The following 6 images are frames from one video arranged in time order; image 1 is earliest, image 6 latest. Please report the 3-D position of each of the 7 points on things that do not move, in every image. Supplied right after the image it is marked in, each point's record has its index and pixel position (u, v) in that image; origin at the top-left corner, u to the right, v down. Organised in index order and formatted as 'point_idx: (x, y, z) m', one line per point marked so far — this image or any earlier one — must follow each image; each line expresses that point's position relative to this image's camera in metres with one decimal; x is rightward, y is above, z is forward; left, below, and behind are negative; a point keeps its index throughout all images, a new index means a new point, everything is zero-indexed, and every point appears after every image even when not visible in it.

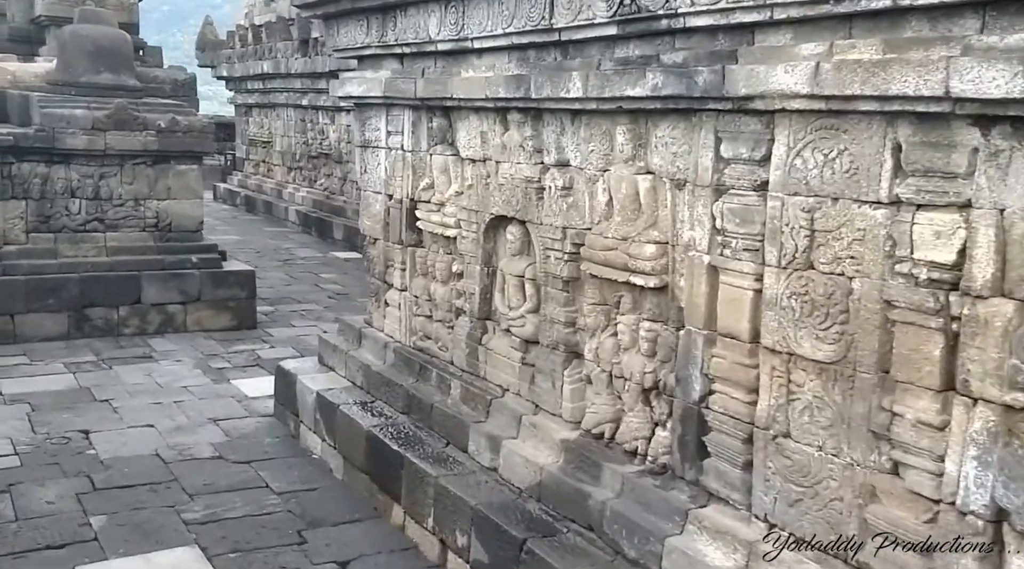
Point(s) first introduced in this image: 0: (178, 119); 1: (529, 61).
0: (-2.4, +1.2, +7.3) m
1: (+0.1, +0.8, +3.6) m
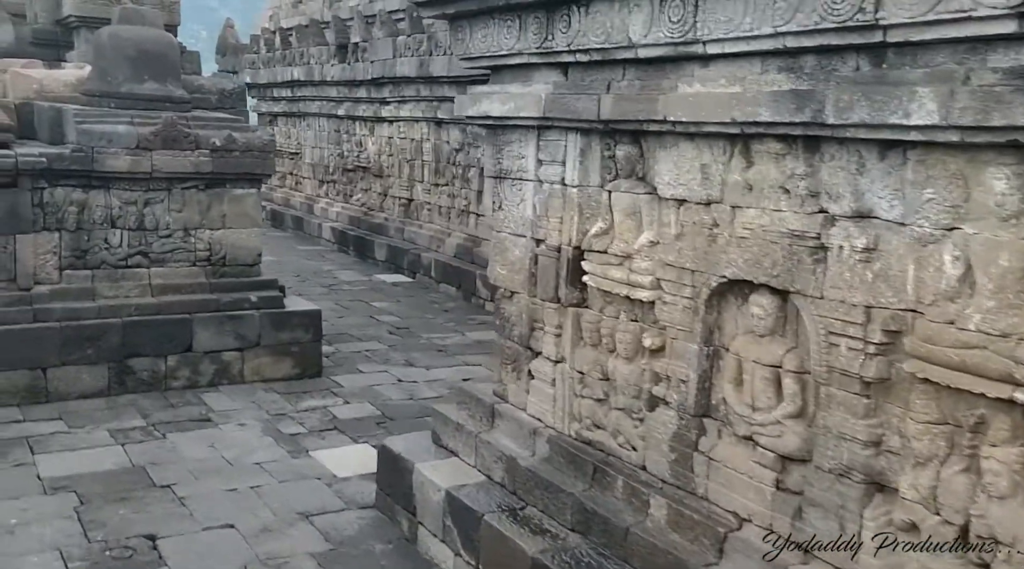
0: (-1.7, +0.9, +6.3) m
1: (+0.7, +0.5, +2.6) m
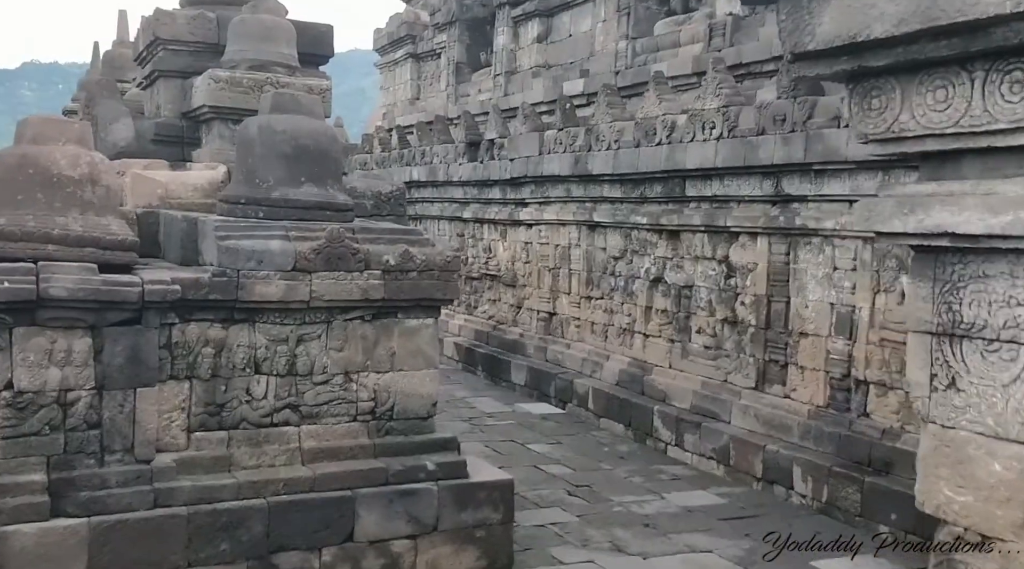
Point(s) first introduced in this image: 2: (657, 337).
0: (-0.5, +0.2, +4.8) m
1: (+1.7, +0.1, +1.0) m
2: (+1.2, -0.4, +8.2) m
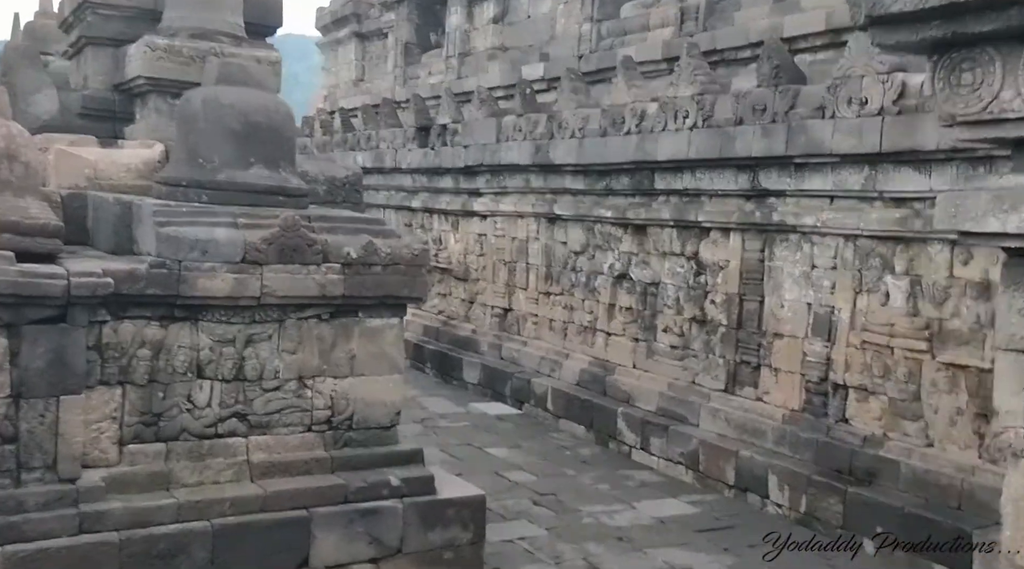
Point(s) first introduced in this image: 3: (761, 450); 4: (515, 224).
0: (-0.6, +0.2, +4.3) m
1: (+1.8, +0.1, +0.6) m
2: (+0.8, -0.4, +7.8) m
3: (+1.6, -1.0, +6.4) m
4: (0.0, +0.5, +9.1) m
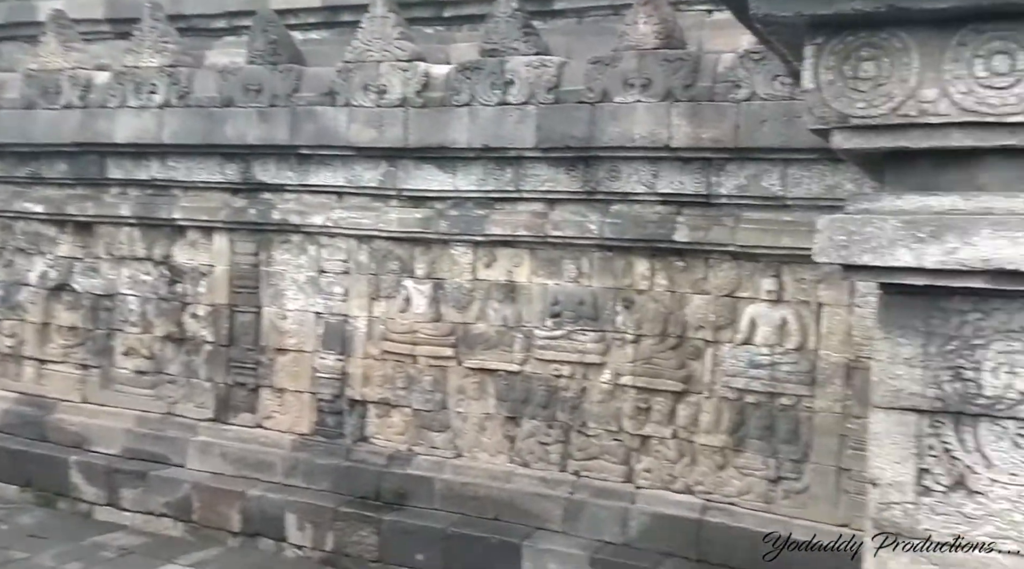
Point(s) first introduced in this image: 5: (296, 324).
0: (-1.9, 0.0, +2.5) m
1: (+2.3, +0.1, +0.9) m
2: (-2.7, -0.5, +6.2) m
3: (-1.3, -1.1, +5.5) m
4: (-4.1, +0.4, +6.8) m
5: (-1.2, -0.2, +5.6) m
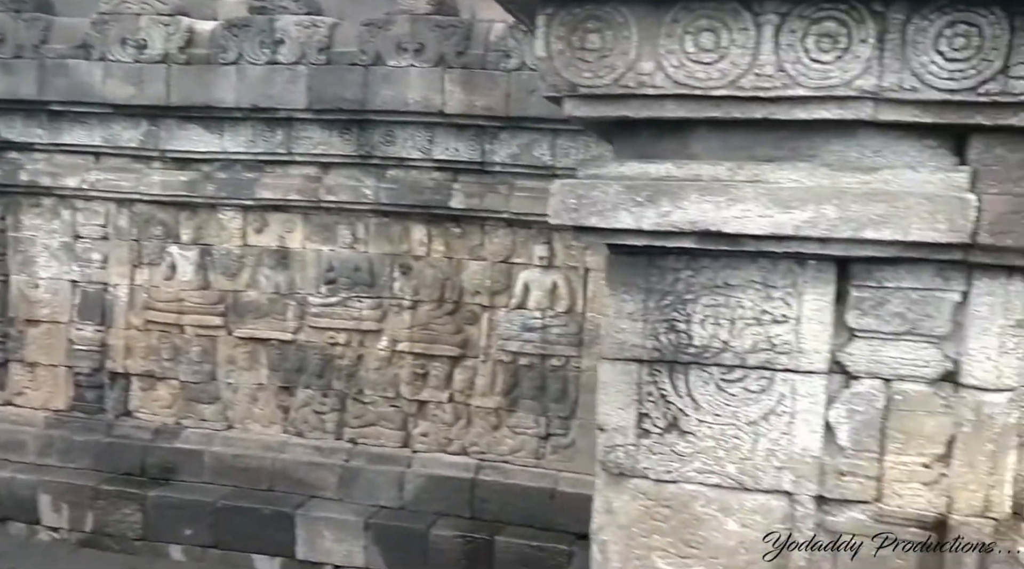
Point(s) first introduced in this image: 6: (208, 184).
0: (-2.4, +0.1, +2.1) m
1: (+2.0, +0.1, +1.3) m
2: (-3.9, -0.3, +5.5) m
3: (-2.4, -0.9, +5.1) m
4: (-5.5, +0.6, +5.7) m
5: (-2.3, 0.0, +5.2) m
6: (-1.5, +0.5, +5.0) m
